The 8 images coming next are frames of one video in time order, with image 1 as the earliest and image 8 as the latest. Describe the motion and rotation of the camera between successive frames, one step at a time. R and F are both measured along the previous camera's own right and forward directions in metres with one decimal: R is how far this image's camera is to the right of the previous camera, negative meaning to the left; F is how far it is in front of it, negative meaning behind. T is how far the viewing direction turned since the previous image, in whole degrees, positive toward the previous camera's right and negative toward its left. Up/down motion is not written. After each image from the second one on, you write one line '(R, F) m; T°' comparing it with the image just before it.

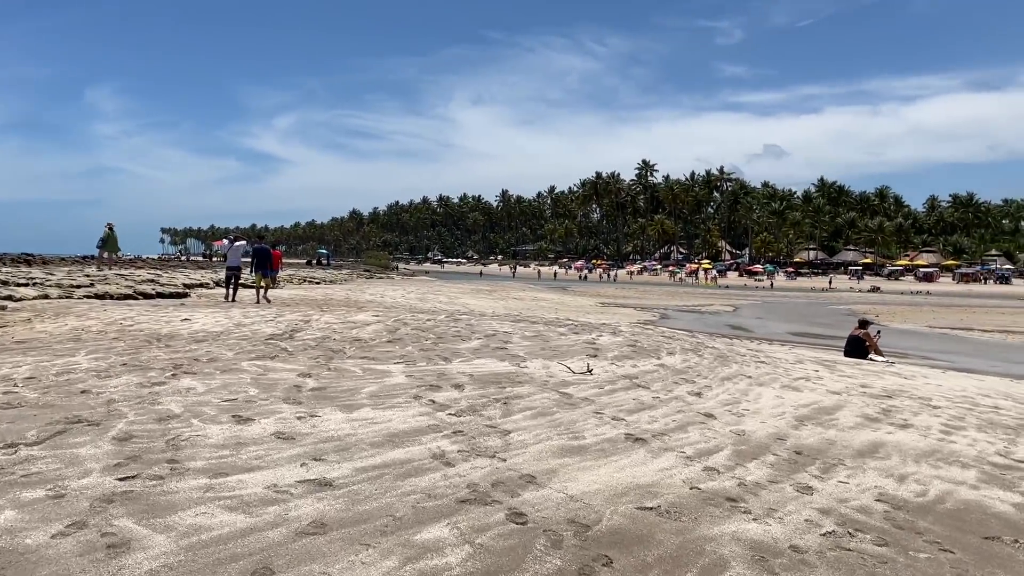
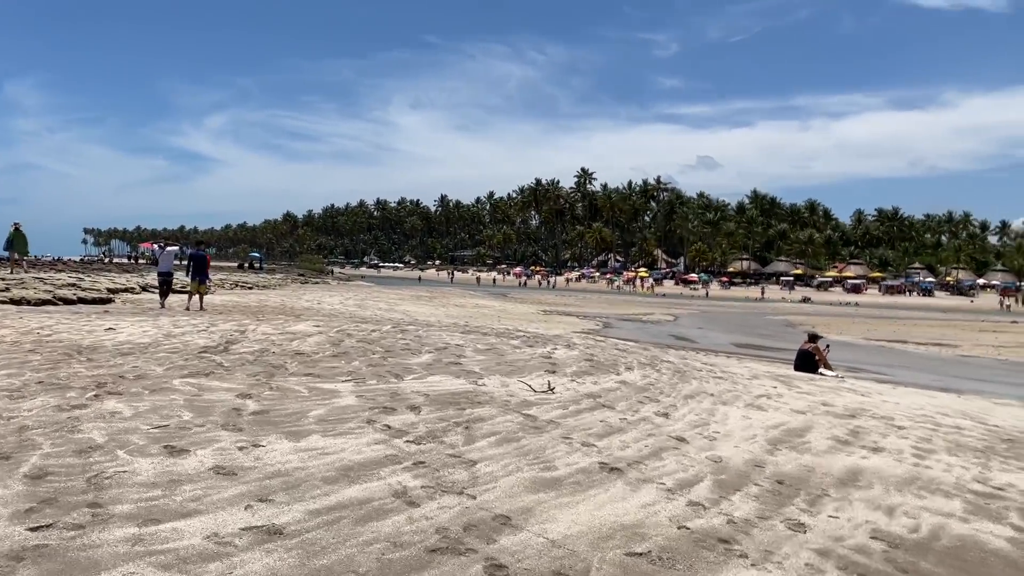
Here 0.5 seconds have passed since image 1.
(-0.2, +0.4) m; +4°
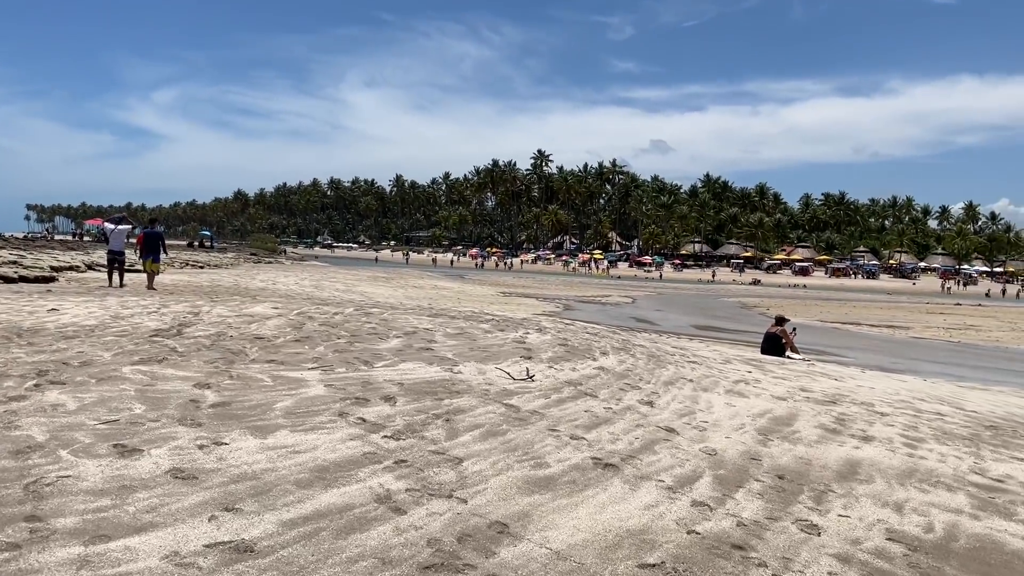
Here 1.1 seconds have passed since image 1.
(-0.2, +0.4) m; +3°
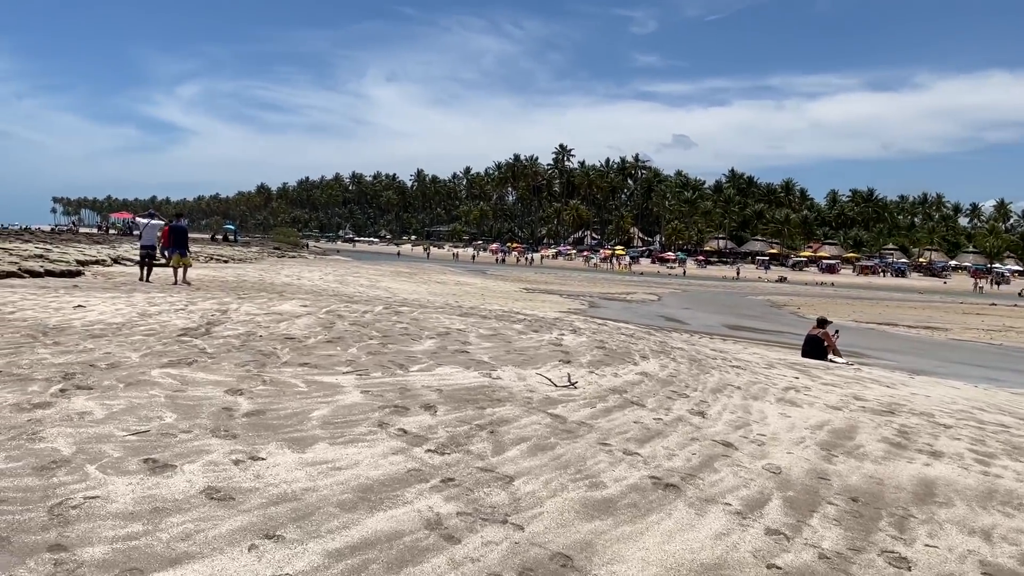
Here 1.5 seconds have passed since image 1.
(-0.2, +0.3) m; -1°
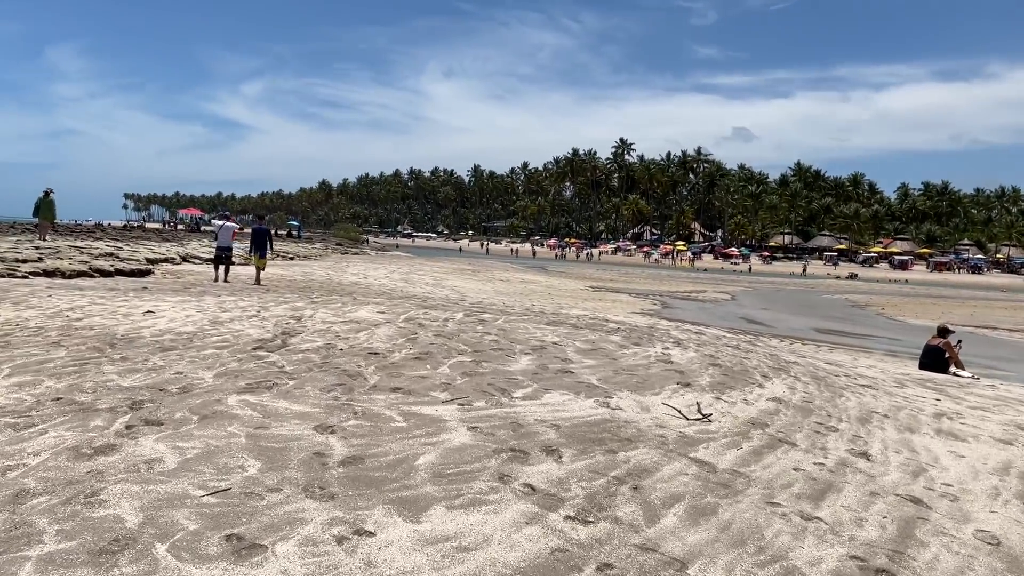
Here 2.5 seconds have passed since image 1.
(-0.4, +0.8) m; -4°
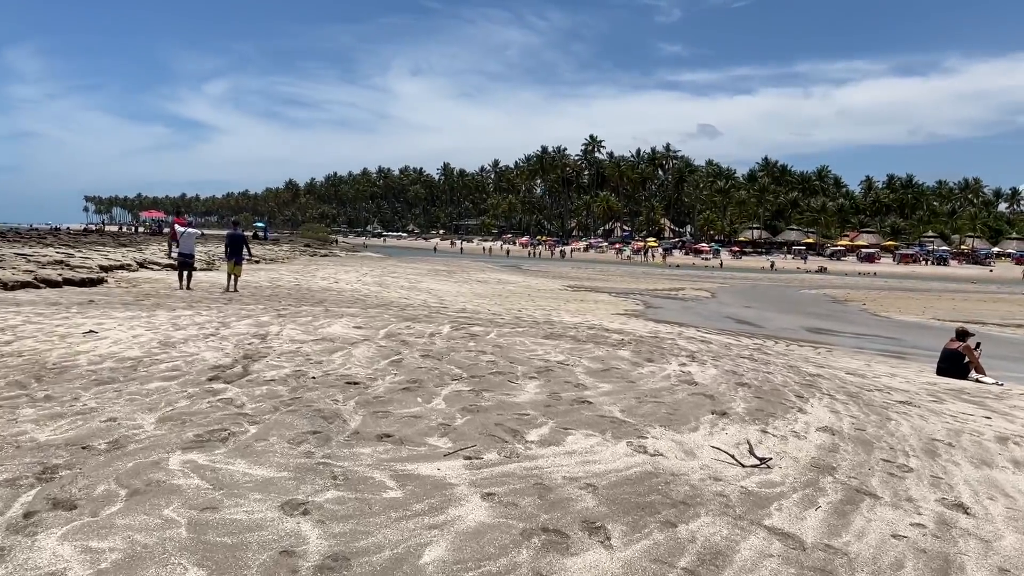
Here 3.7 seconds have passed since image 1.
(-0.2, +1.0) m; +2°
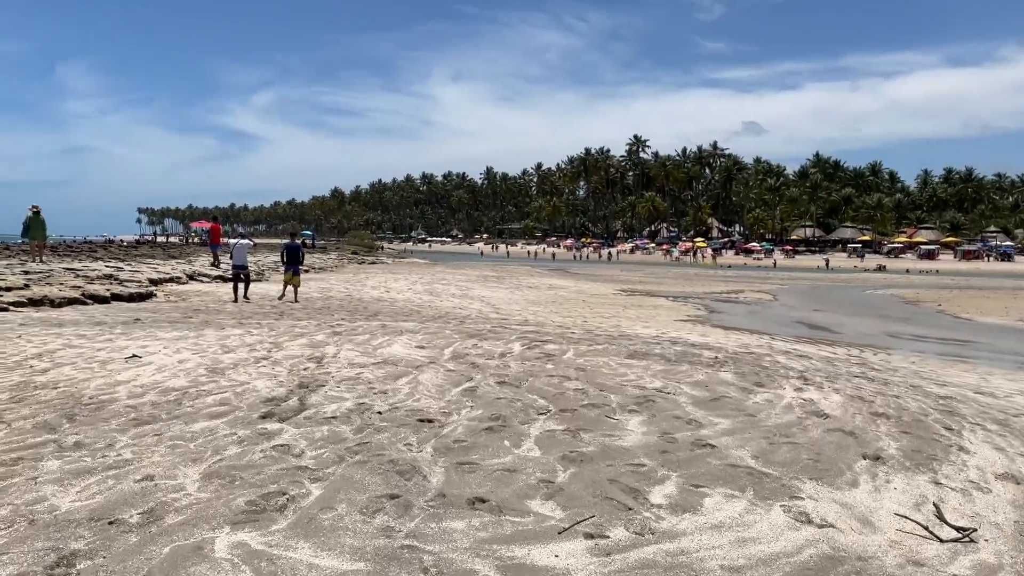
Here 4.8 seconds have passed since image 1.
(-0.3, +0.8) m; -3°
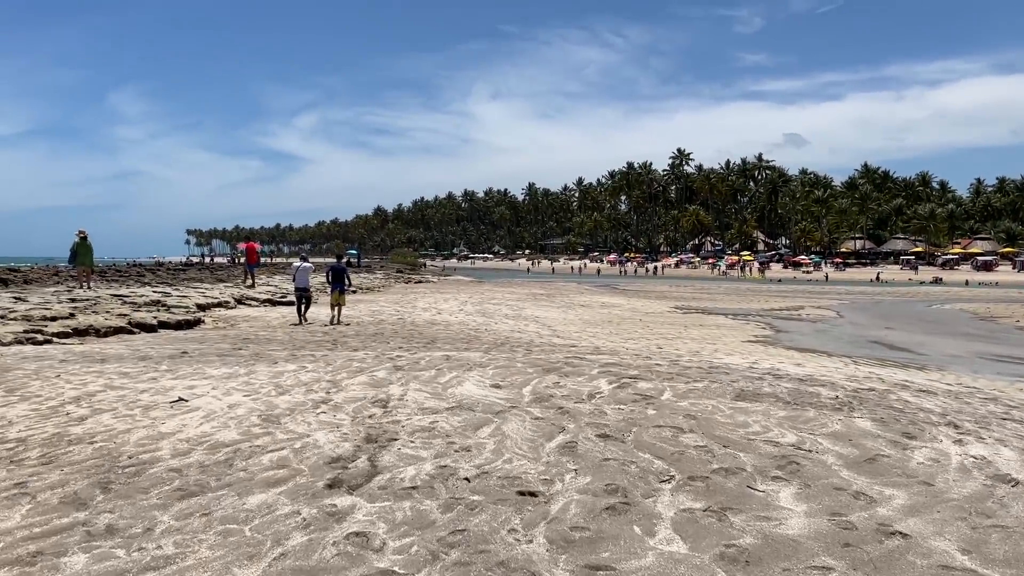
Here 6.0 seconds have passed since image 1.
(-0.4, +0.9) m; -3°
